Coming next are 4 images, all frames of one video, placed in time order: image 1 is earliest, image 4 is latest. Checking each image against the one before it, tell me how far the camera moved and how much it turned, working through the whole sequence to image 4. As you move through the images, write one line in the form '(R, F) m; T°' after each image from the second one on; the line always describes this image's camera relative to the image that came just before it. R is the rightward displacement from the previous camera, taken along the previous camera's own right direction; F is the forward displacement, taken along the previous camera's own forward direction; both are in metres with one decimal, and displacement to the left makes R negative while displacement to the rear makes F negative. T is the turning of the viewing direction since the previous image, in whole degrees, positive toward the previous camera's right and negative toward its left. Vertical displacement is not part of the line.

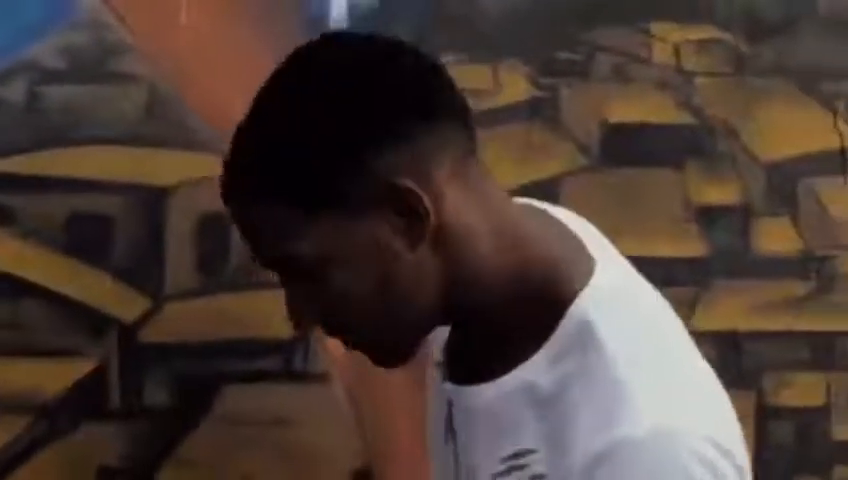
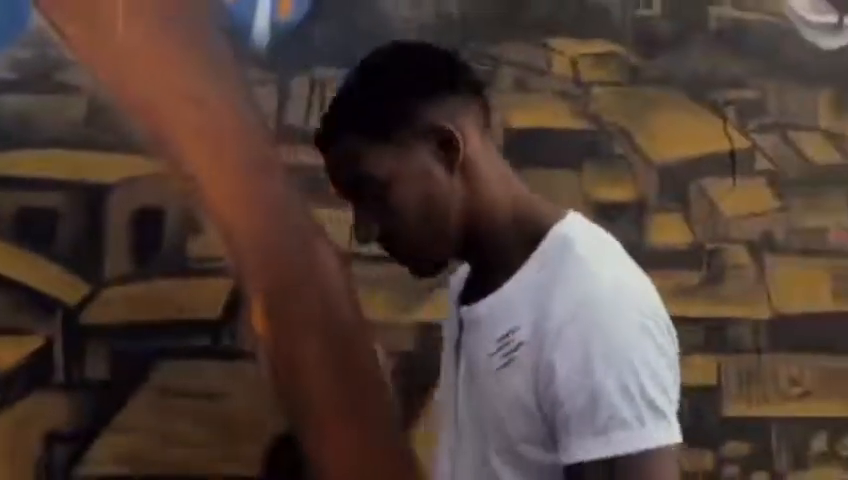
(-0.6, +0.1) m; +17°
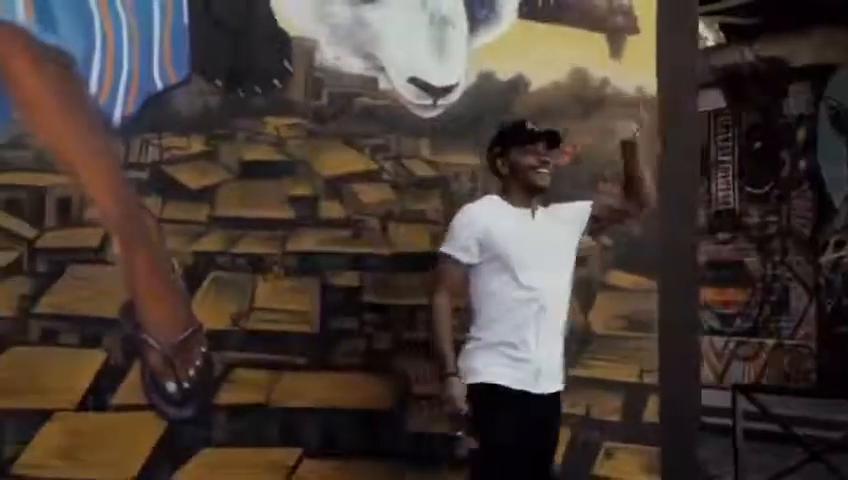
(+0.9, -2.6) m; -1°
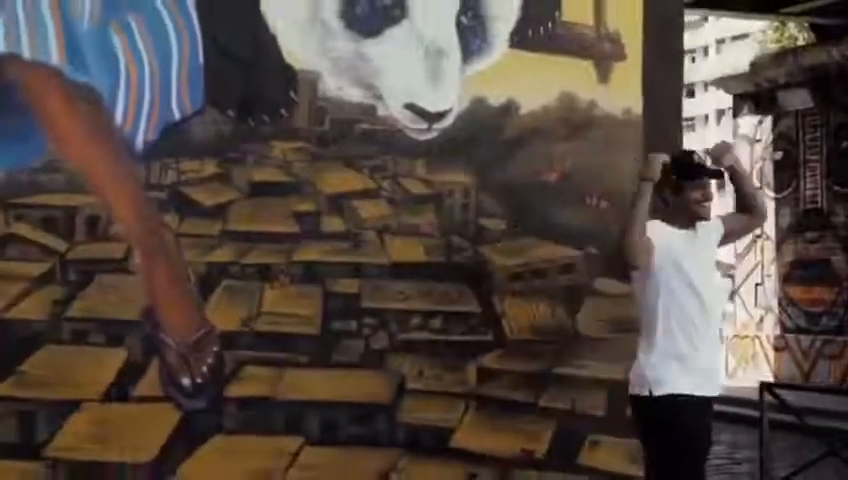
(+0.5, -0.6) m; -5°
